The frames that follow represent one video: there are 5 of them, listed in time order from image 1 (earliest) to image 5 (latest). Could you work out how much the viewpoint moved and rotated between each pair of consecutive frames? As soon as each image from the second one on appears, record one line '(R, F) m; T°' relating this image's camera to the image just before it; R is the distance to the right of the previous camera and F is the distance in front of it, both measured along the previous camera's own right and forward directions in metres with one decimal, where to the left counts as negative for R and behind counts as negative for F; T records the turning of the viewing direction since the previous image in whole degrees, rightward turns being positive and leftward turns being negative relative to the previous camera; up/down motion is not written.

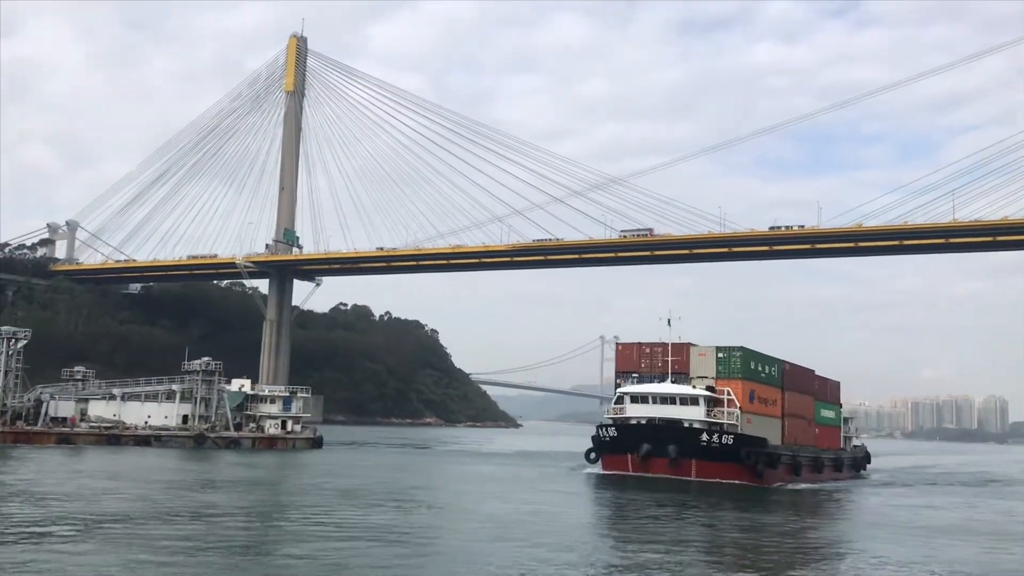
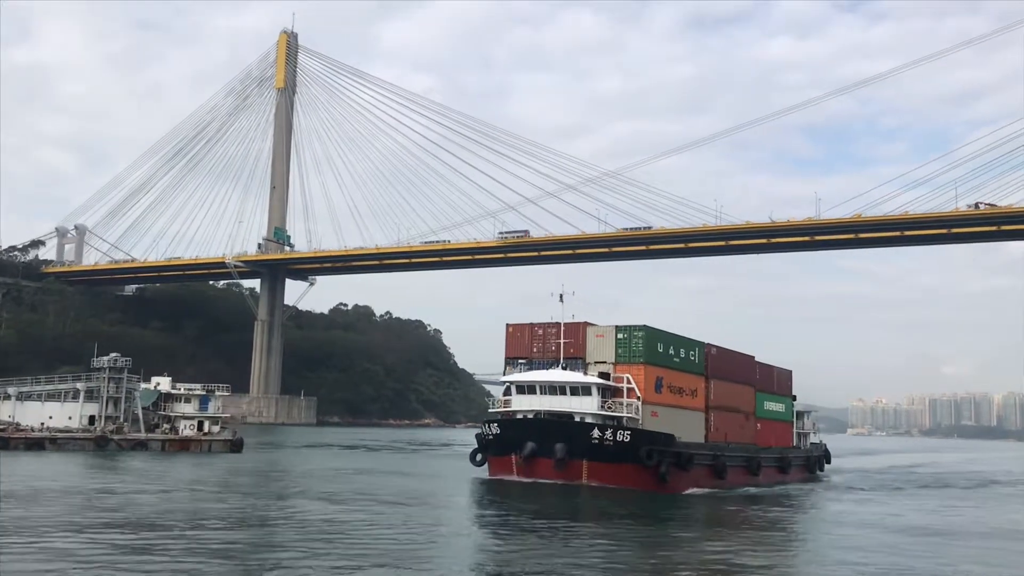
(+4.3, +5.1) m; -1°
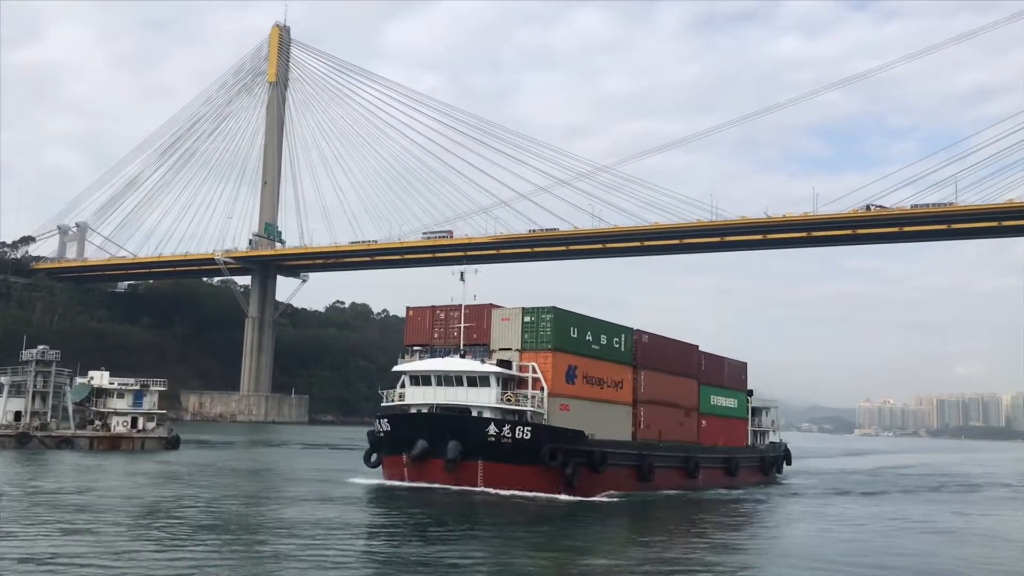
(+2.7, +3.2) m; 0°
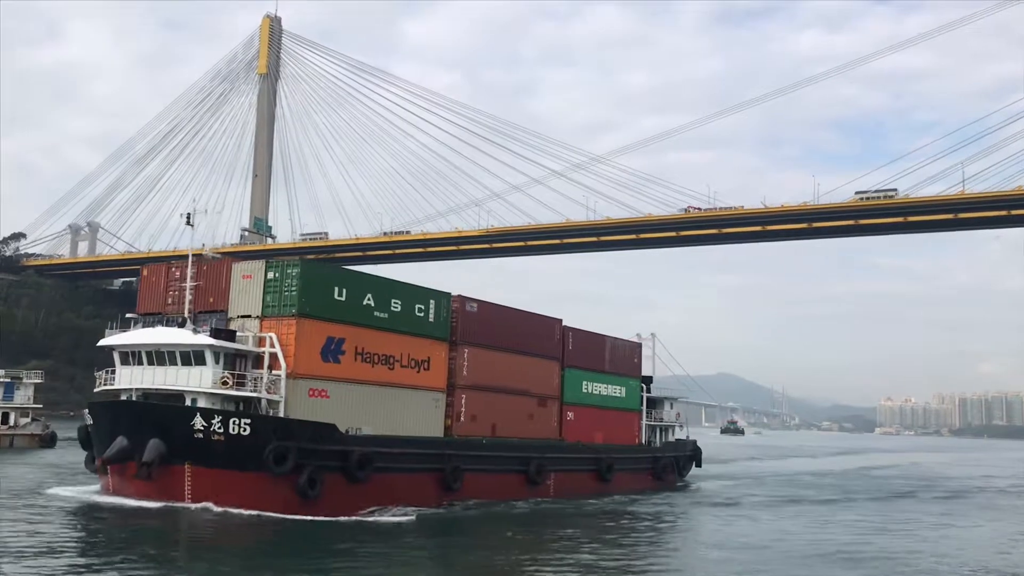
(+5.0, +5.5) m; -1°
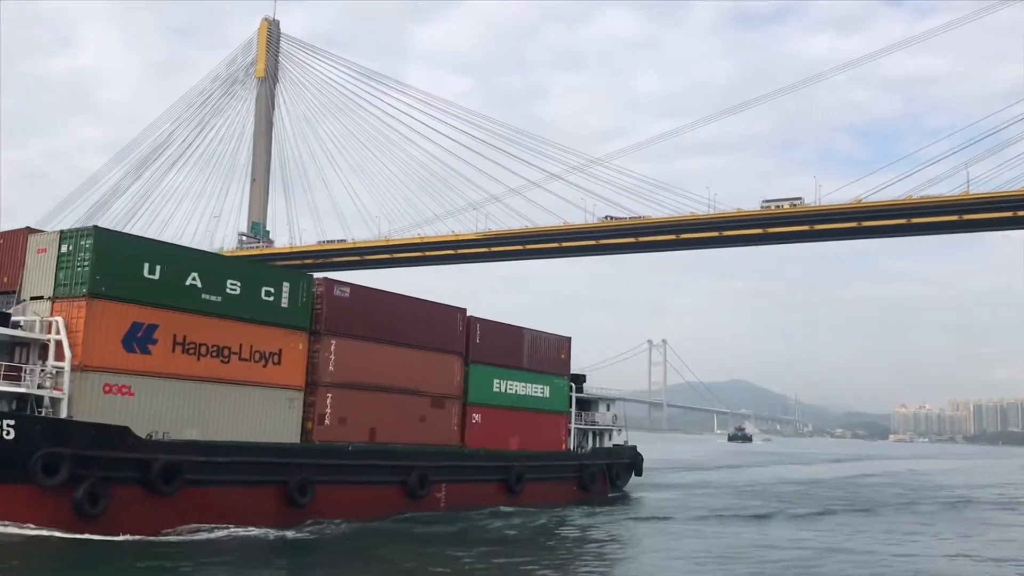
(+2.5, +2.7) m; -1°
